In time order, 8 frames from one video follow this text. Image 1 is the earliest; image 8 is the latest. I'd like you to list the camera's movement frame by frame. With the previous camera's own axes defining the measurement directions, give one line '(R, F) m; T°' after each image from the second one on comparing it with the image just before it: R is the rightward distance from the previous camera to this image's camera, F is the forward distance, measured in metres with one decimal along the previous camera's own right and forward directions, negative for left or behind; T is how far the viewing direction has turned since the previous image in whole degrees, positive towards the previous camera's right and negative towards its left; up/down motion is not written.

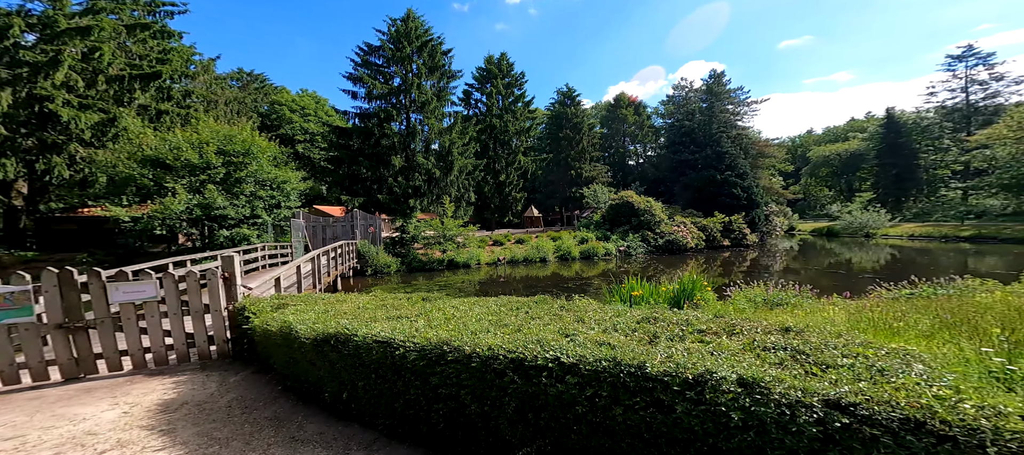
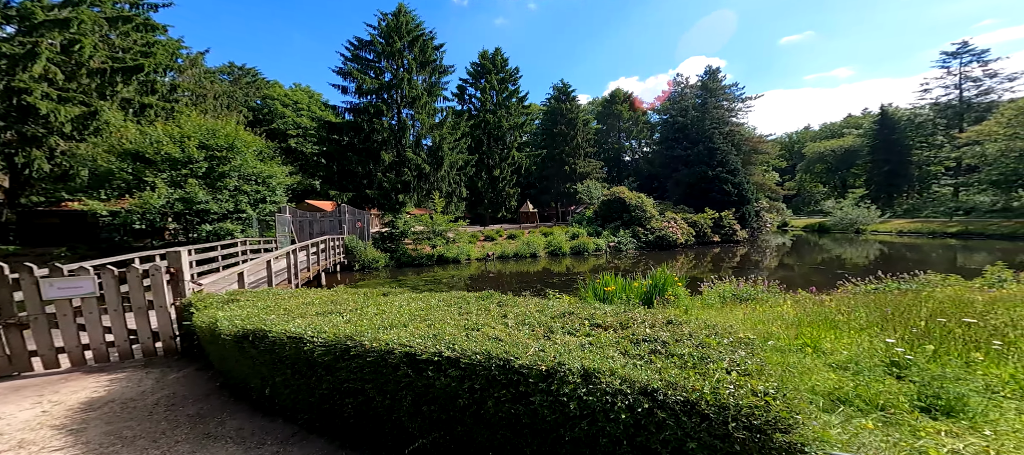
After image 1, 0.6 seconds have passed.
(+0.4, 0.0) m; 0°
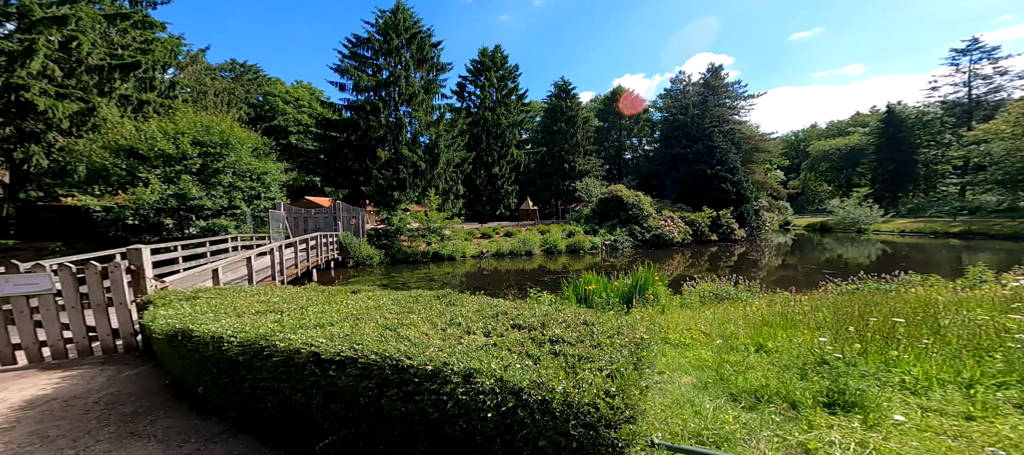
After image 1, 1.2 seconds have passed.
(+0.4, 0.0) m; -1°
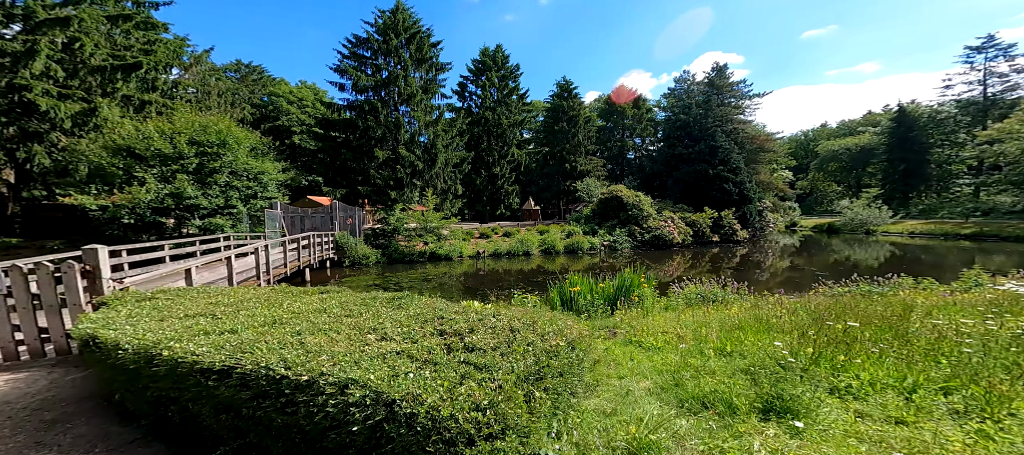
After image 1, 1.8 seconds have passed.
(+0.4, +0.1) m; -1°
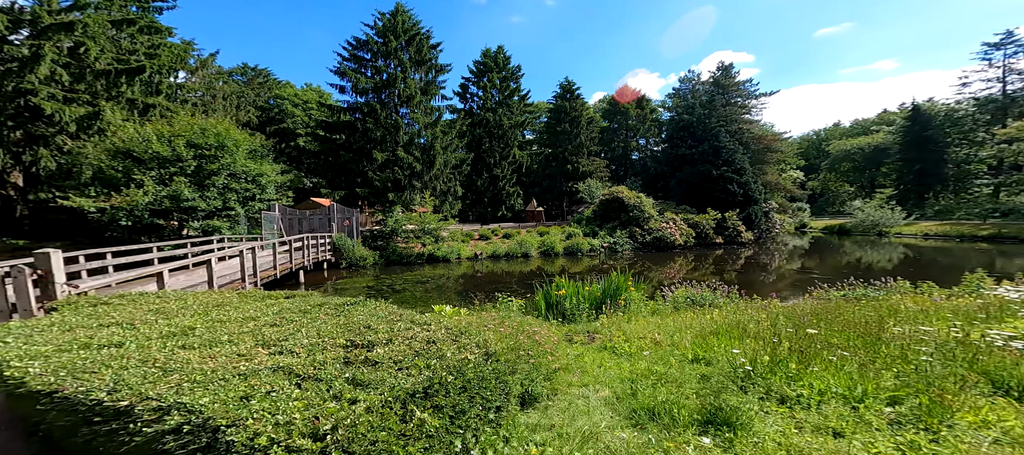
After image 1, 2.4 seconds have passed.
(+0.5, +0.1) m; -1°
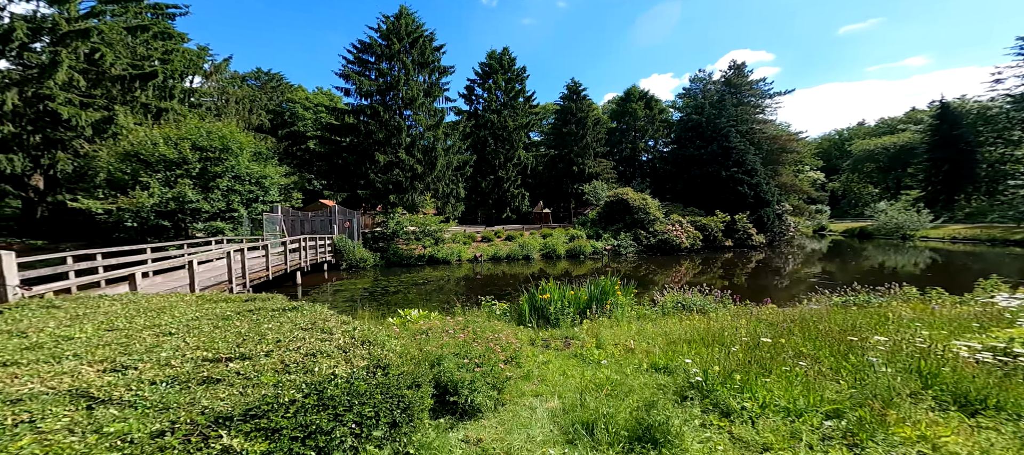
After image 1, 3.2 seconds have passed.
(+0.6, +0.1) m; -2°
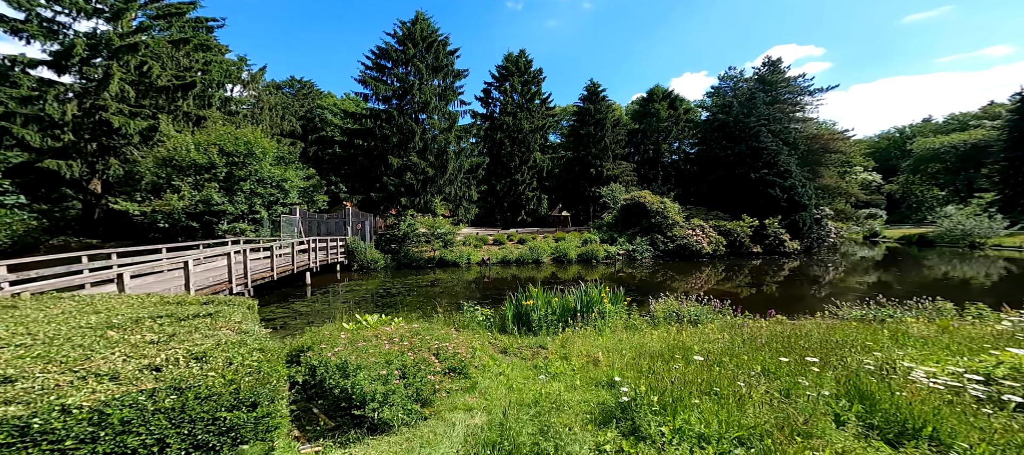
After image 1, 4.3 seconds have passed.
(+0.9, +0.2) m; -5°
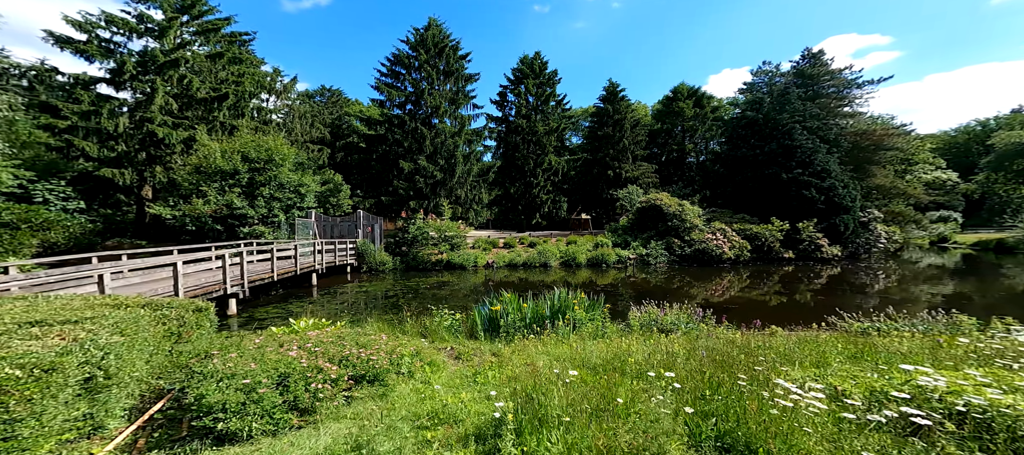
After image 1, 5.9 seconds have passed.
(+1.3, +0.2) m; -6°
